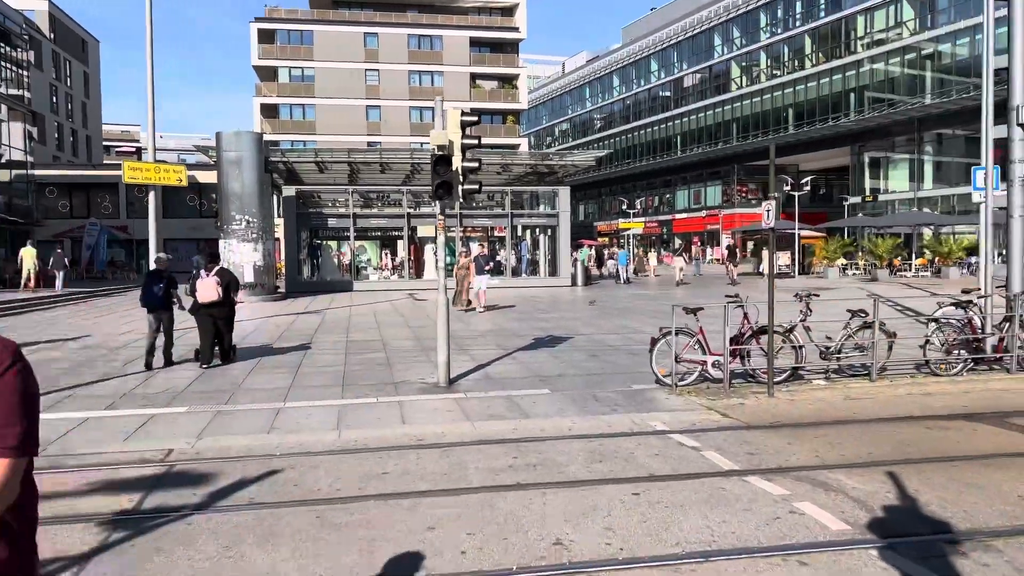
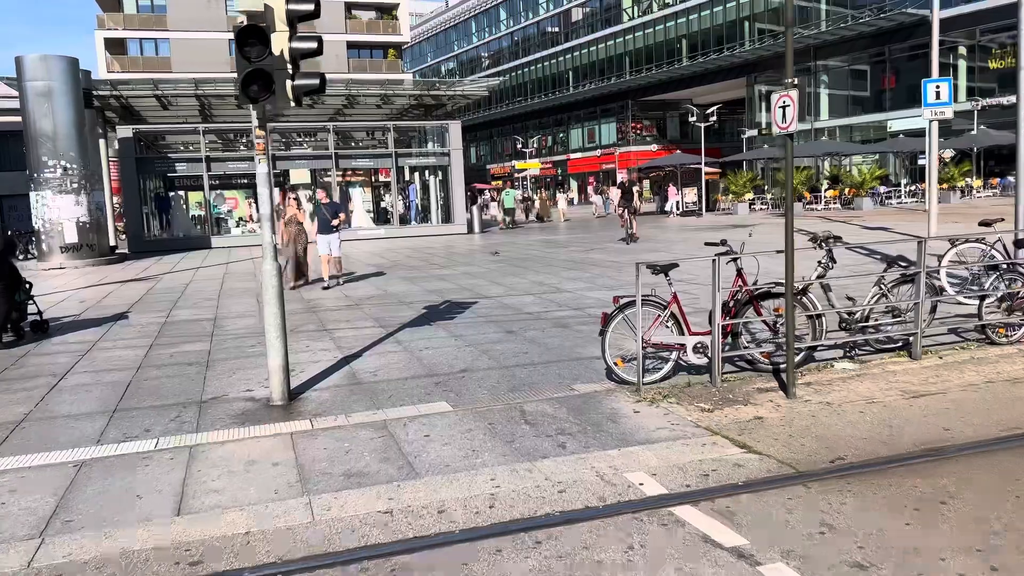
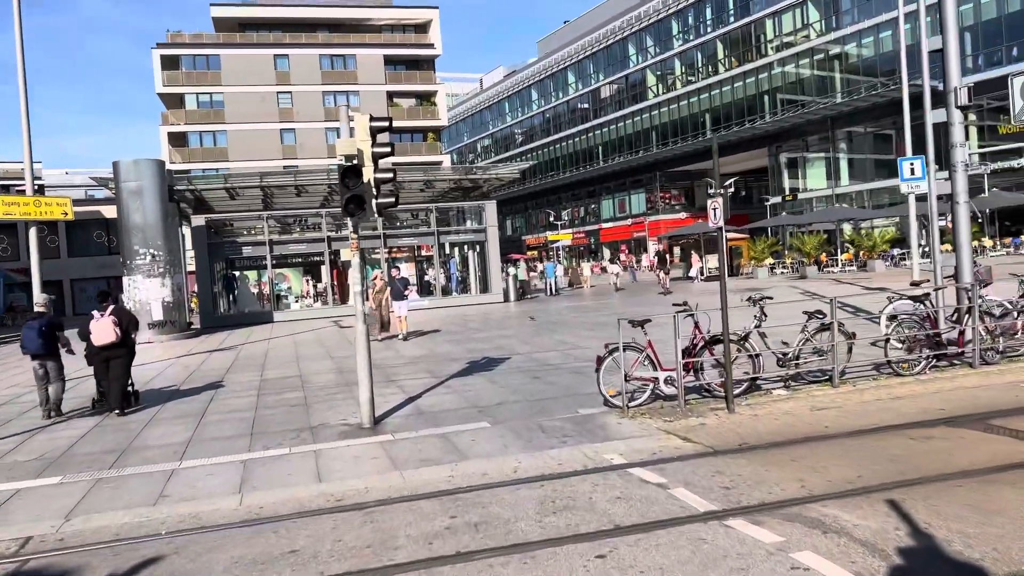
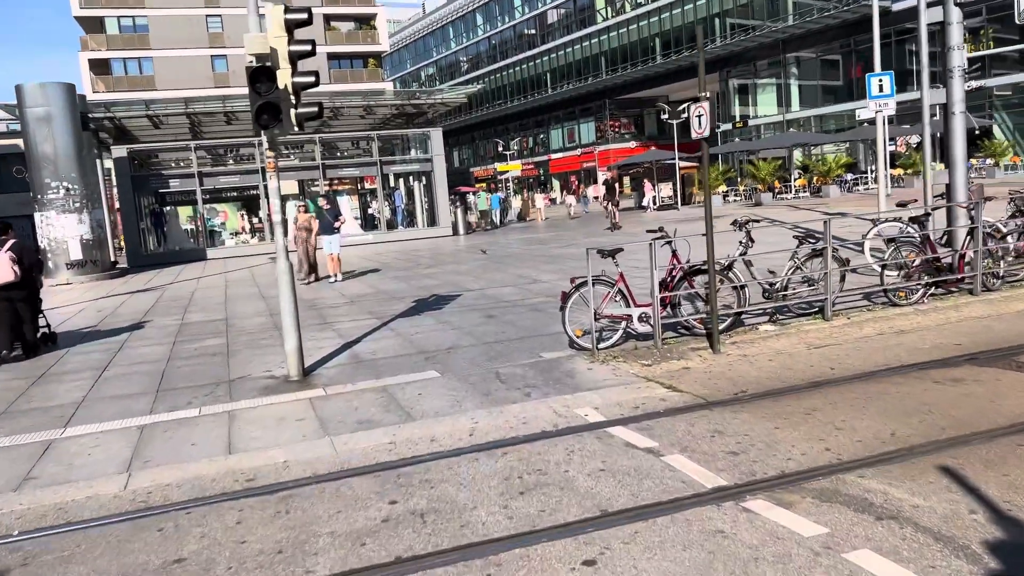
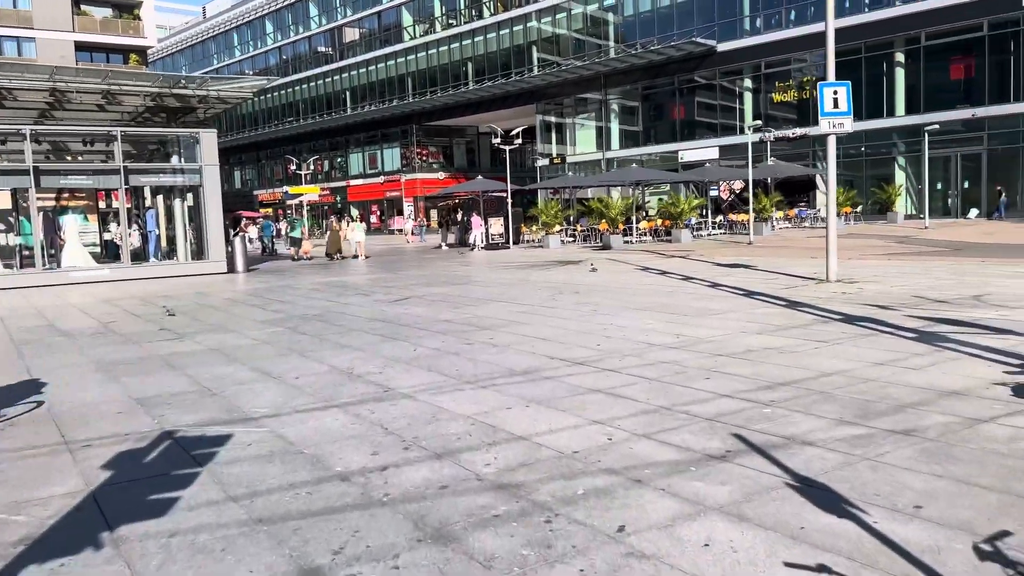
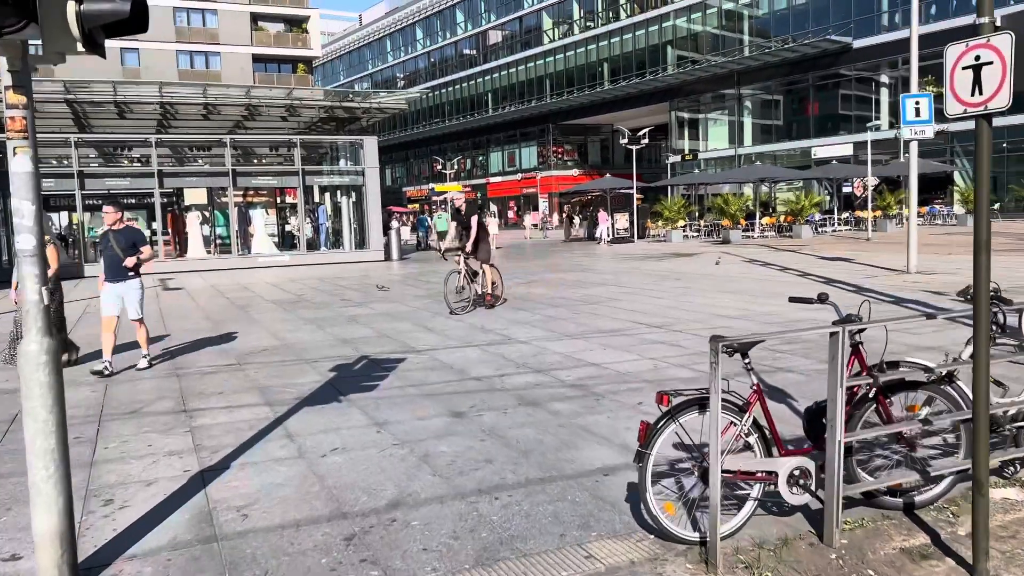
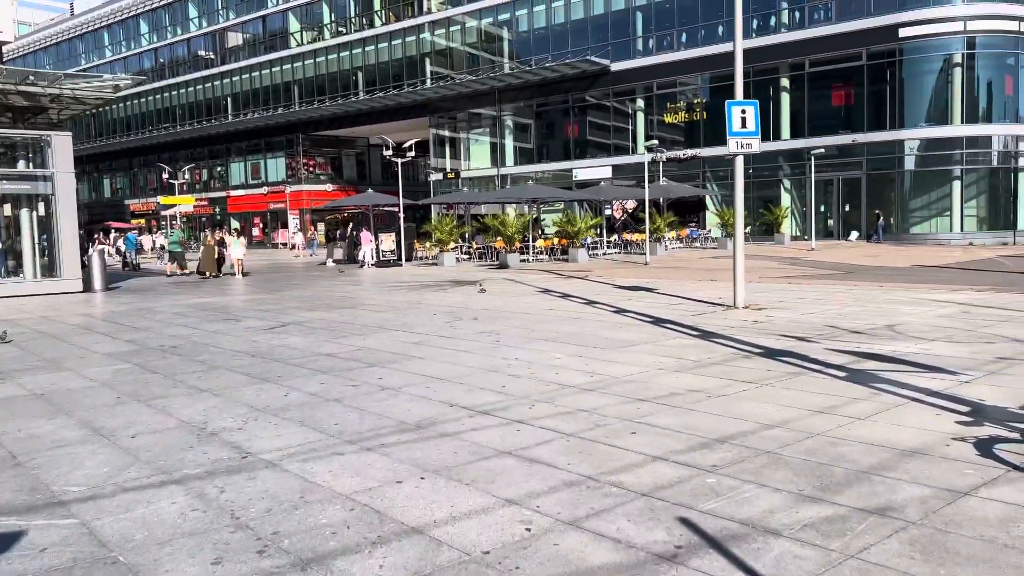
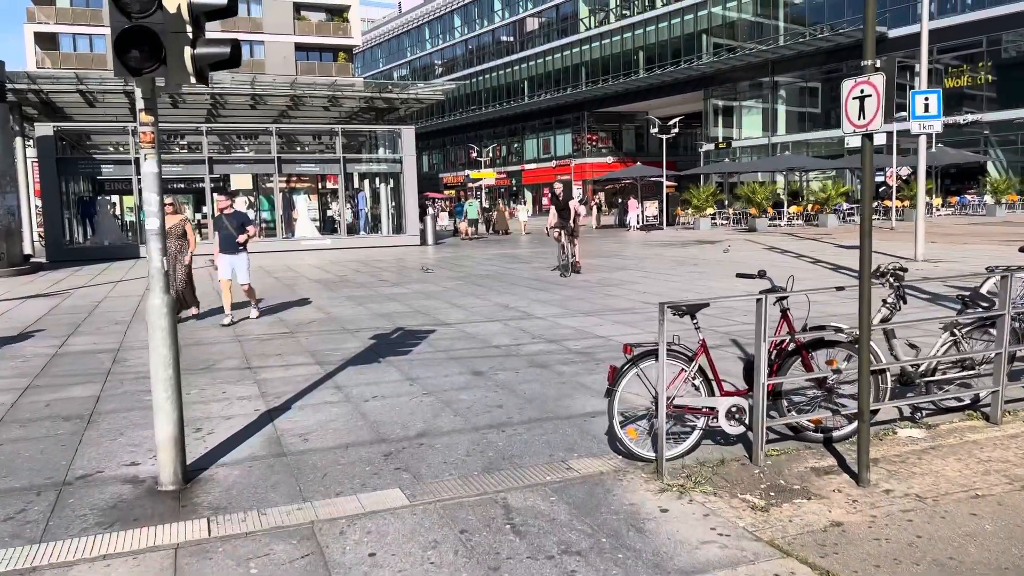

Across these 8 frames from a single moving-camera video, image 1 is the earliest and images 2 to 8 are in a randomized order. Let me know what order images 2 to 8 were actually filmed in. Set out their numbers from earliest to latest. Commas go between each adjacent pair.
3, 4, 2, 8, 6, 5, 7
